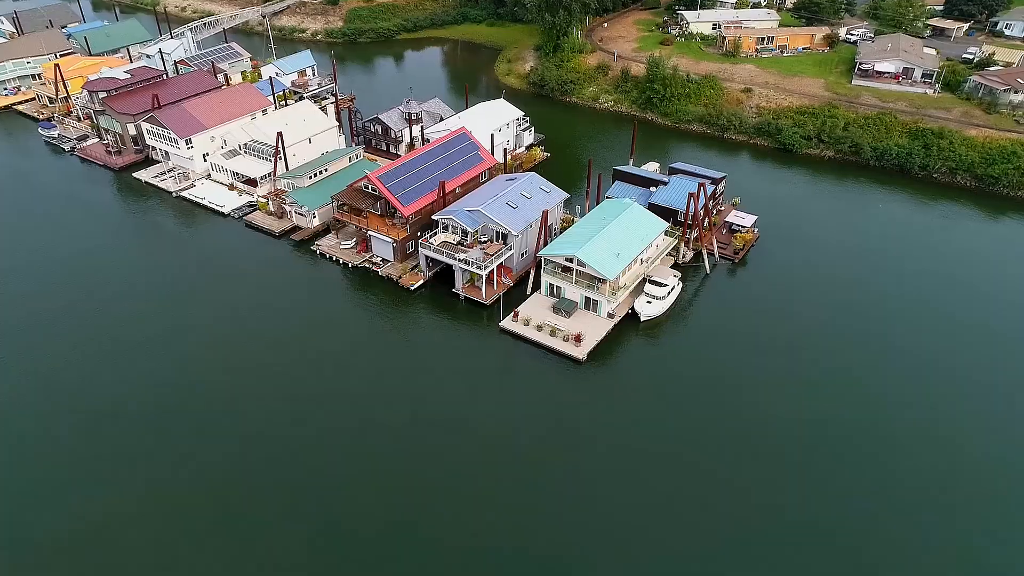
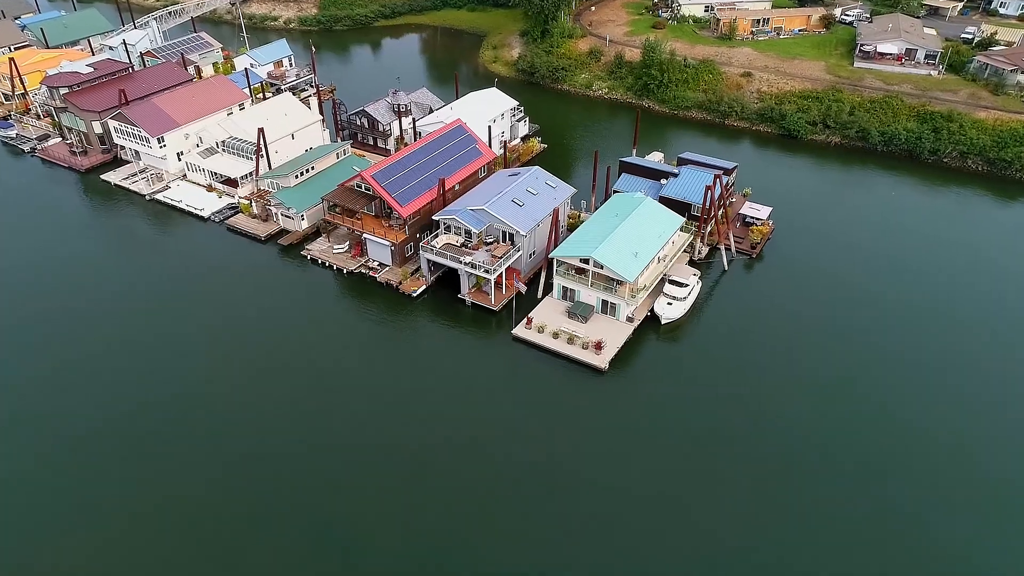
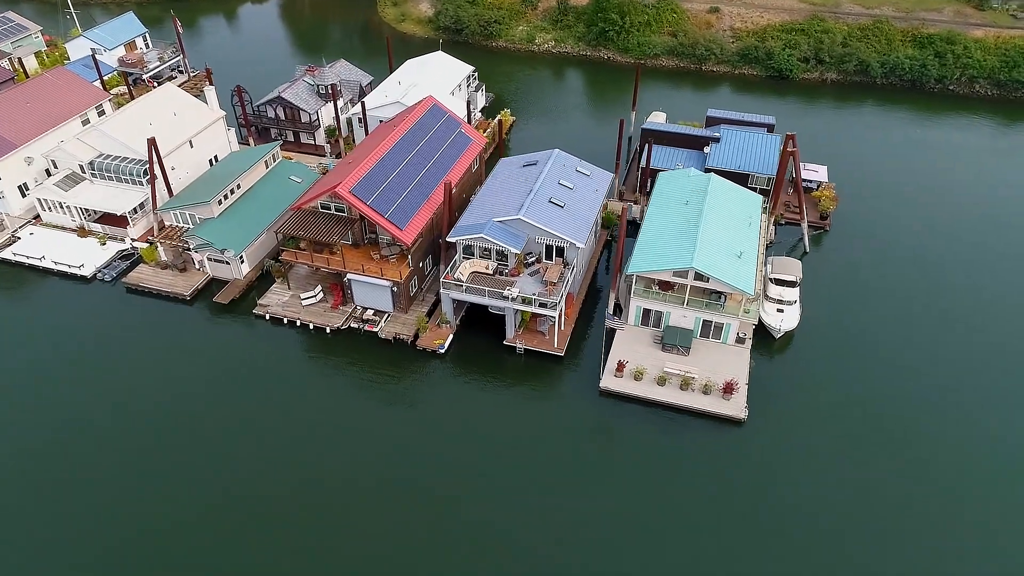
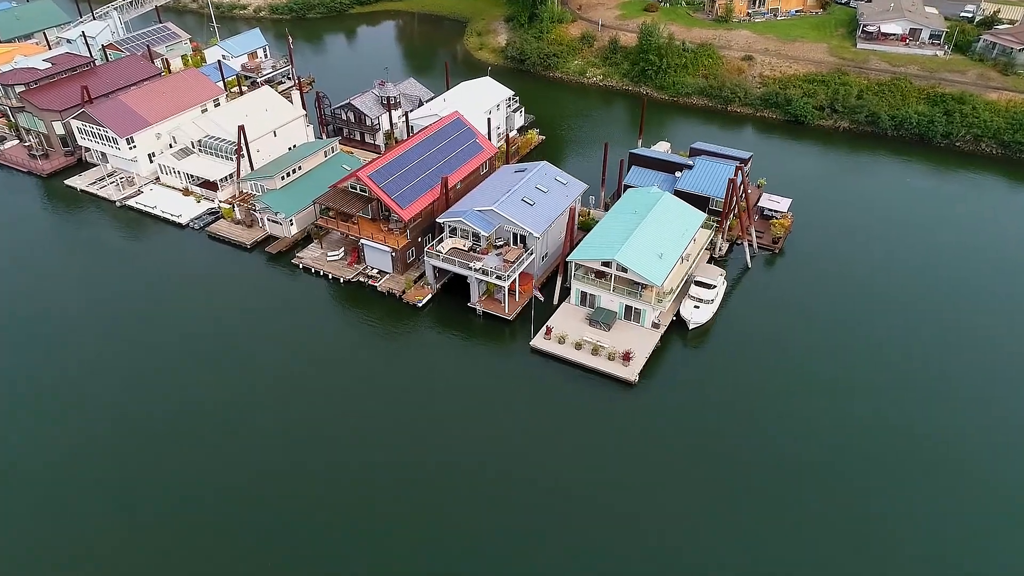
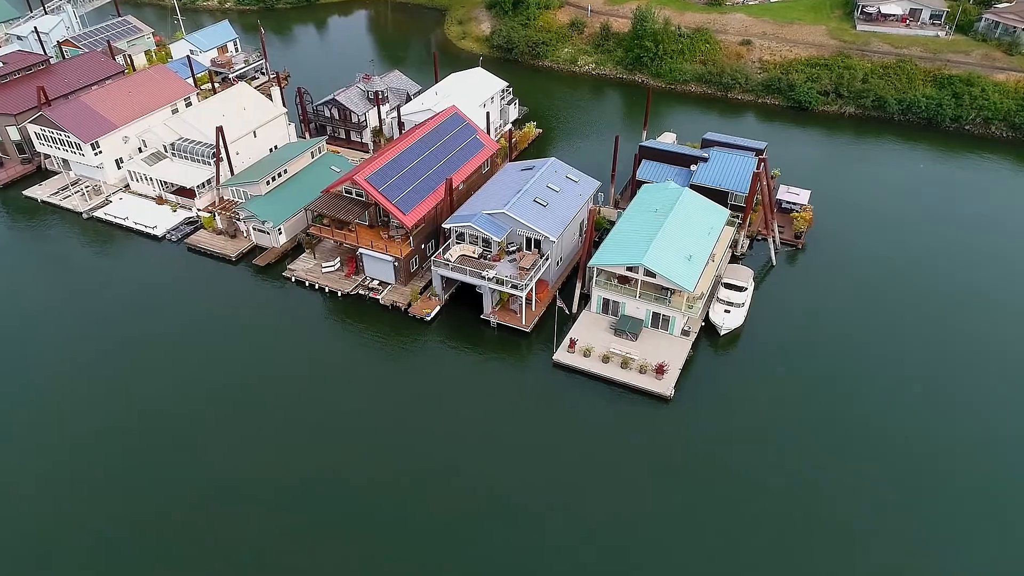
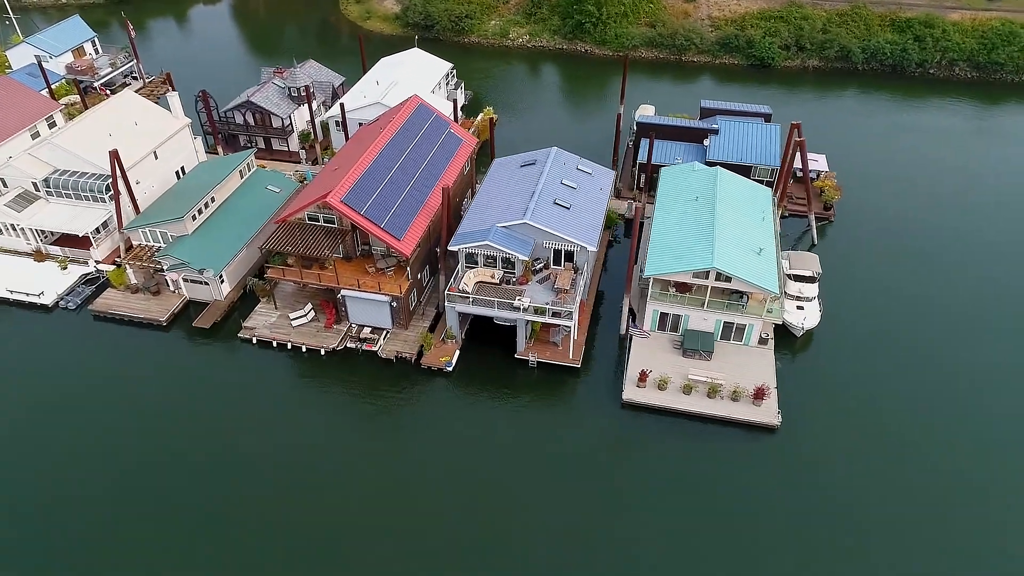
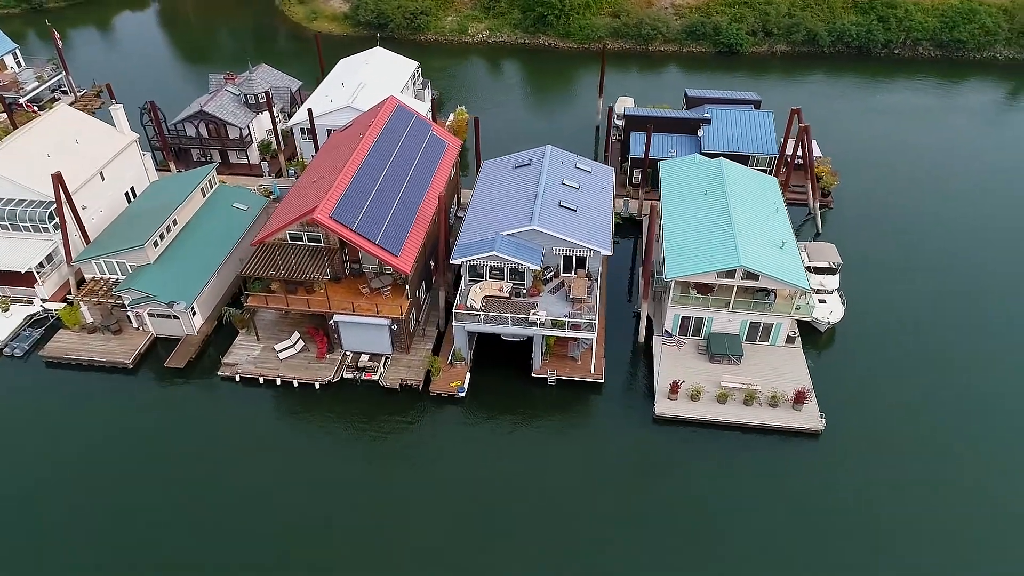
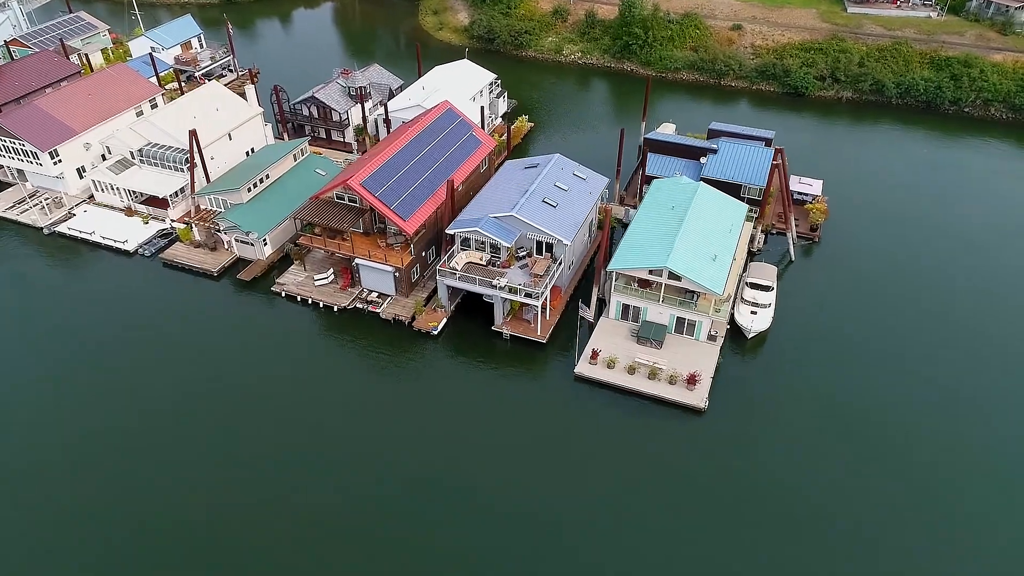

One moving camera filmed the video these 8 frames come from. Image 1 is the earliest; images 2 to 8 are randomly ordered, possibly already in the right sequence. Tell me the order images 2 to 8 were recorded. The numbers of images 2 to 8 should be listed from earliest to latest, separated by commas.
2, 4, 5, 8, 3, 6, 7
